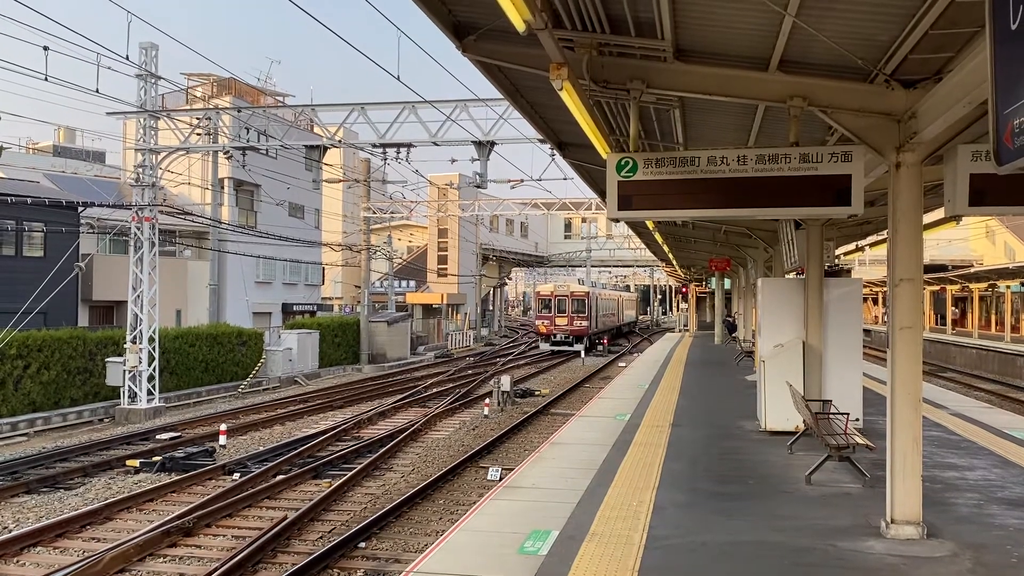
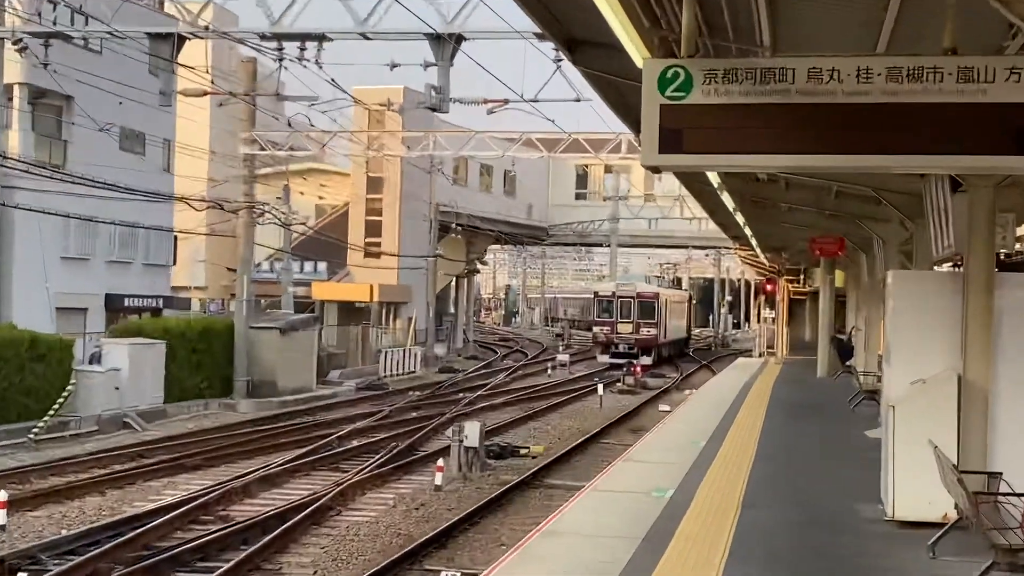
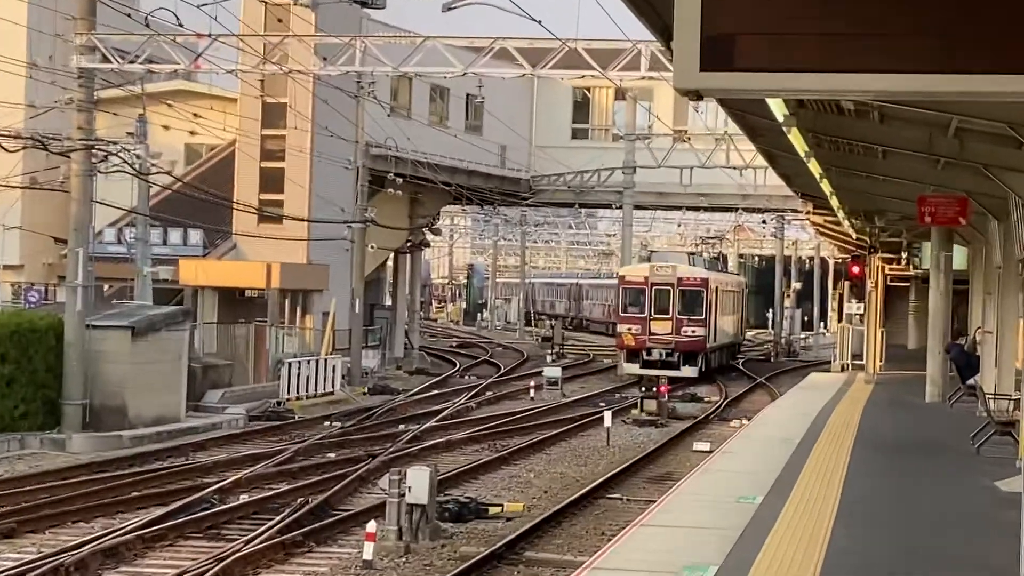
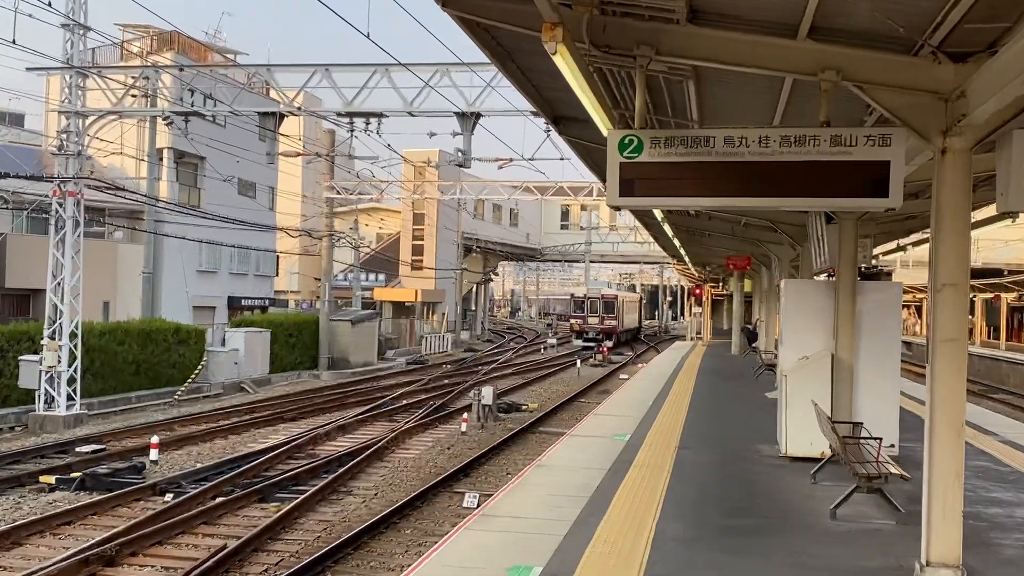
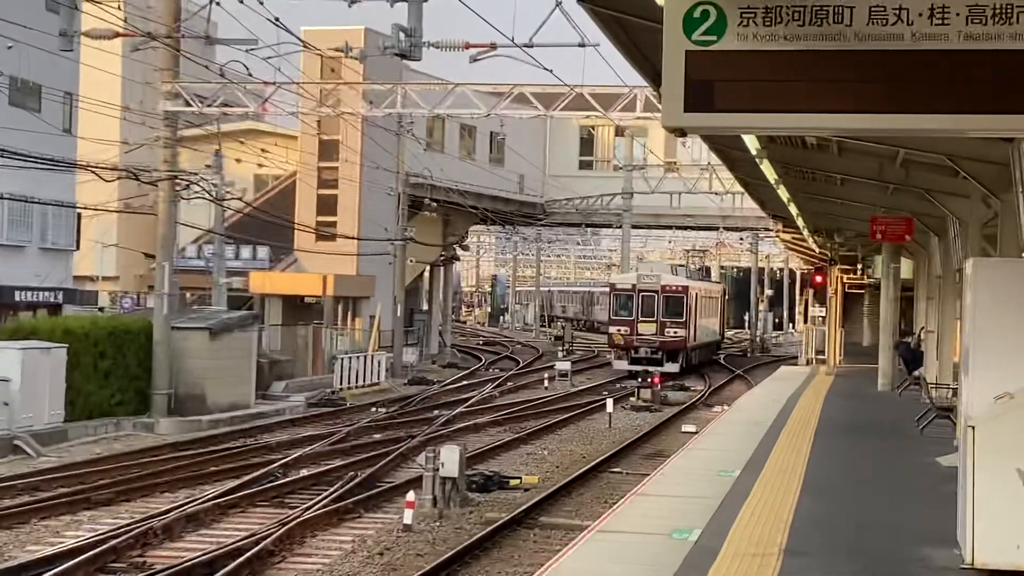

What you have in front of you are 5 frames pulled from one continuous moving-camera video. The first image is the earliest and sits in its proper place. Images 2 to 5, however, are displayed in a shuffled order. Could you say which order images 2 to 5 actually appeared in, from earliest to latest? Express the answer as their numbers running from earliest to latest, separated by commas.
4, 2, 5, 3
